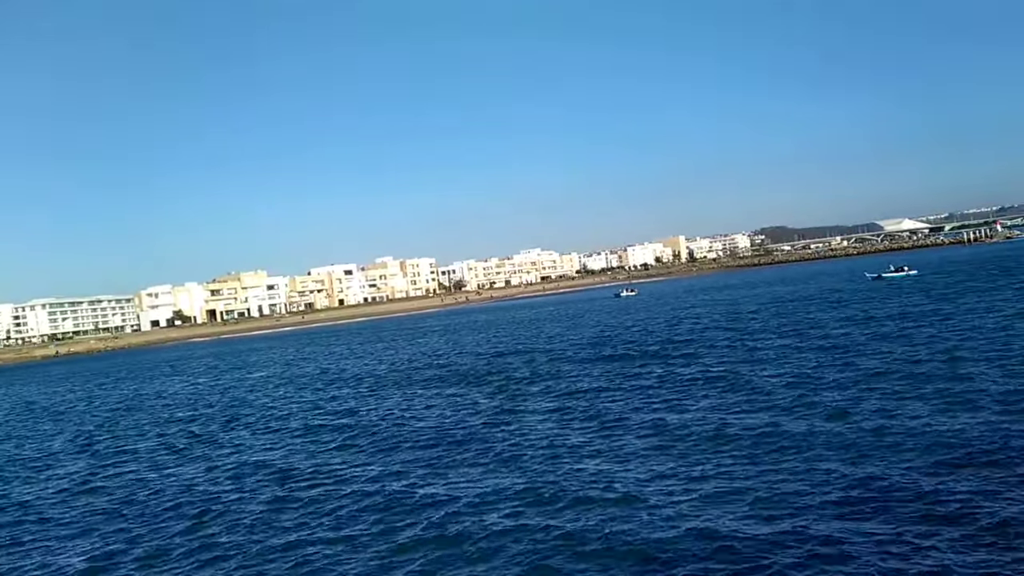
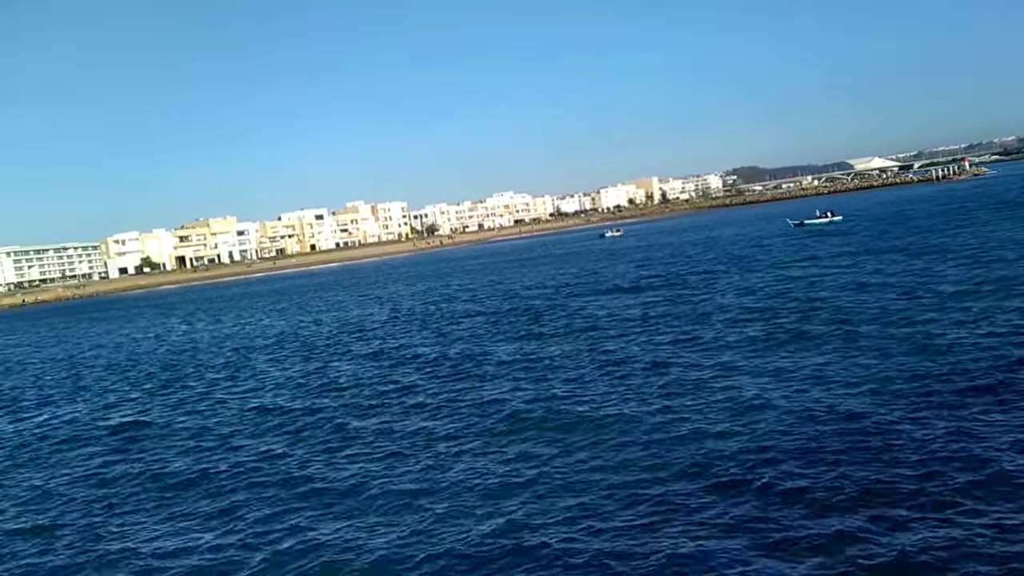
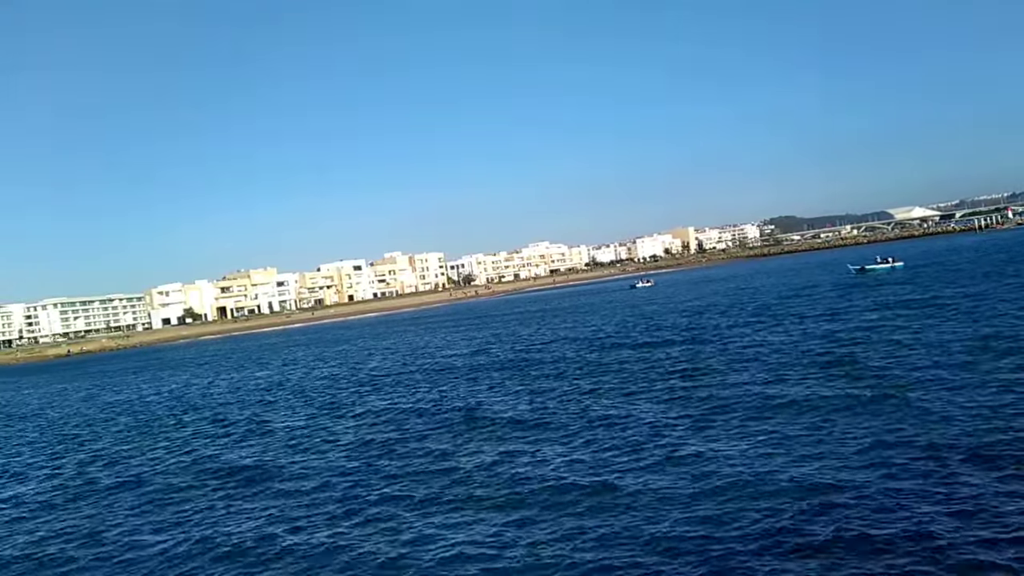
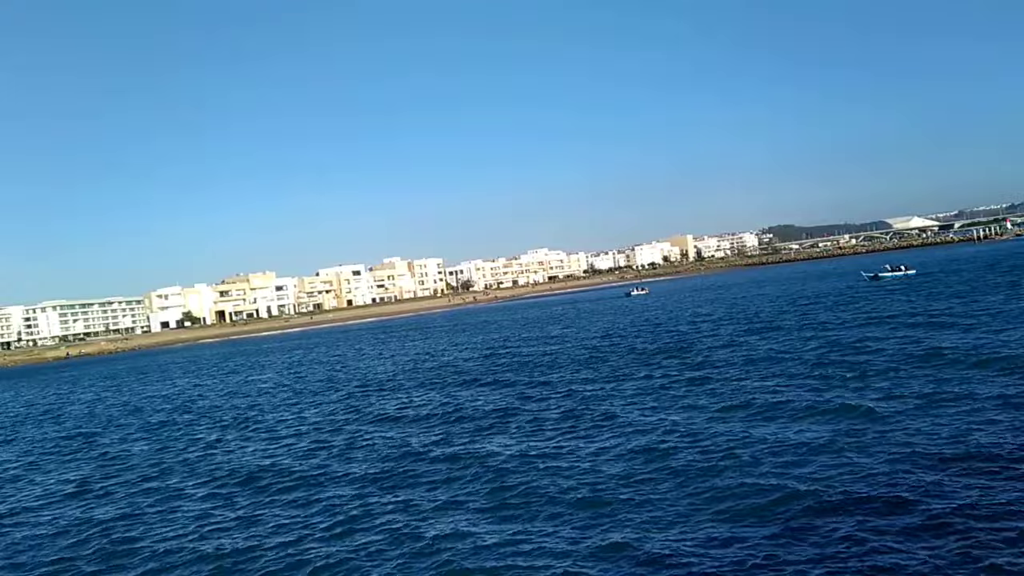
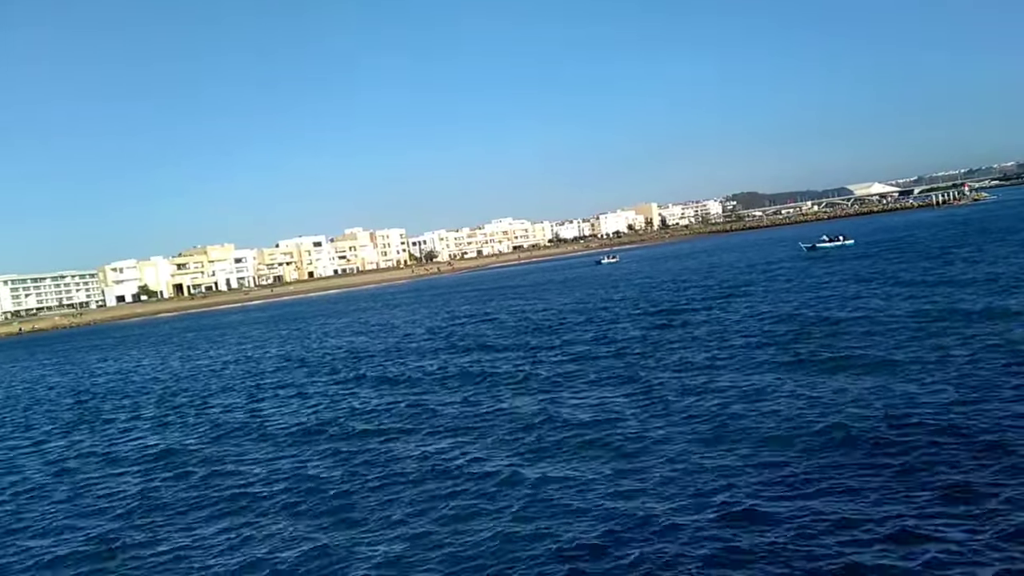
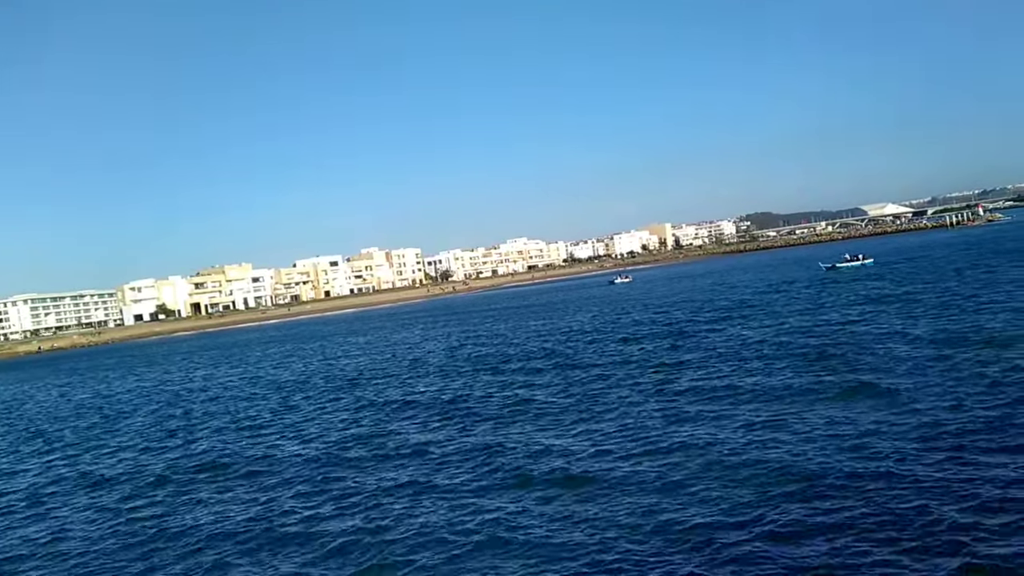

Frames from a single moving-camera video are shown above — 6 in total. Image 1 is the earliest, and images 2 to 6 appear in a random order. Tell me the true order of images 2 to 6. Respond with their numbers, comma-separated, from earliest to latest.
4, 3, 6, 5, 2
